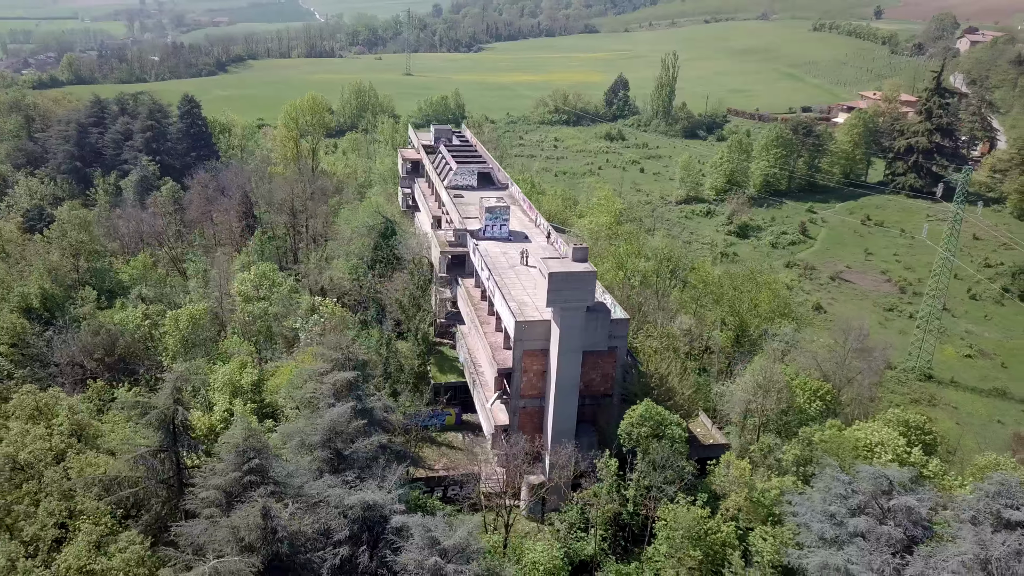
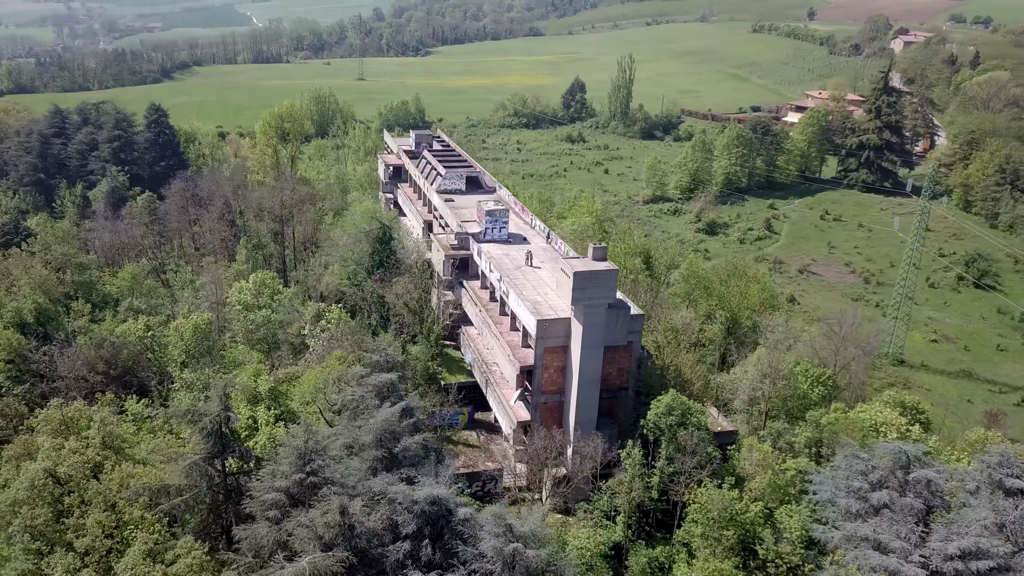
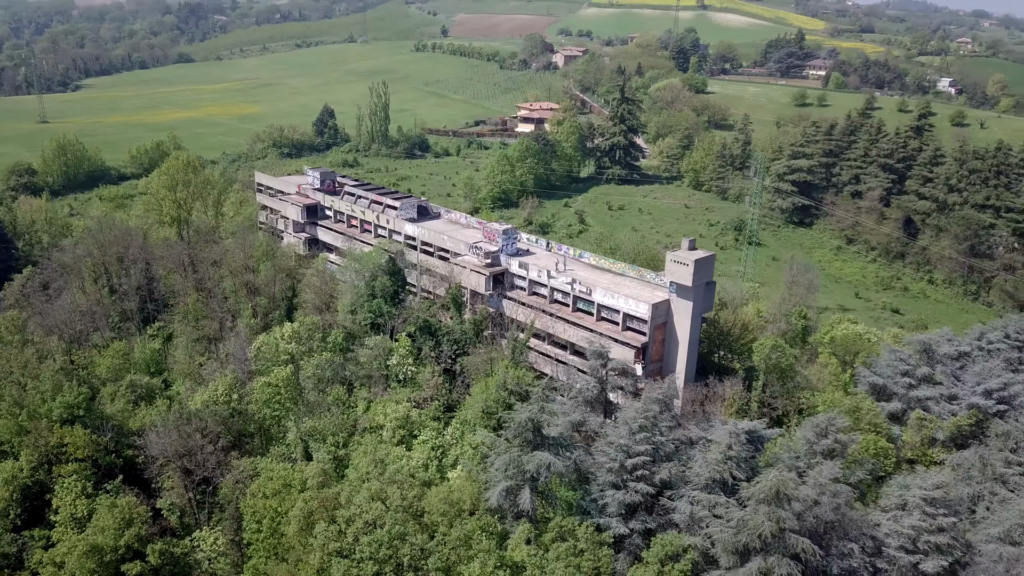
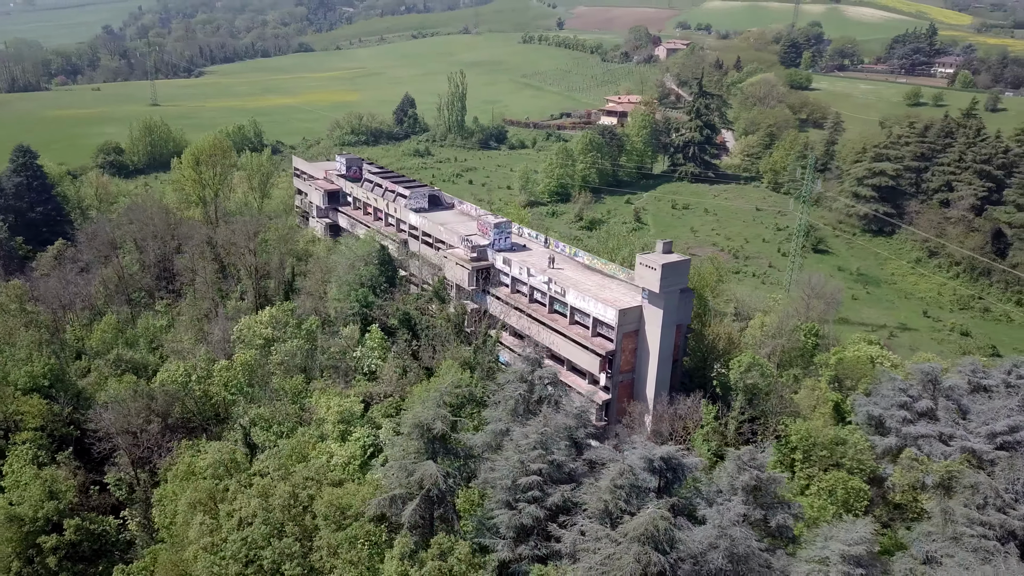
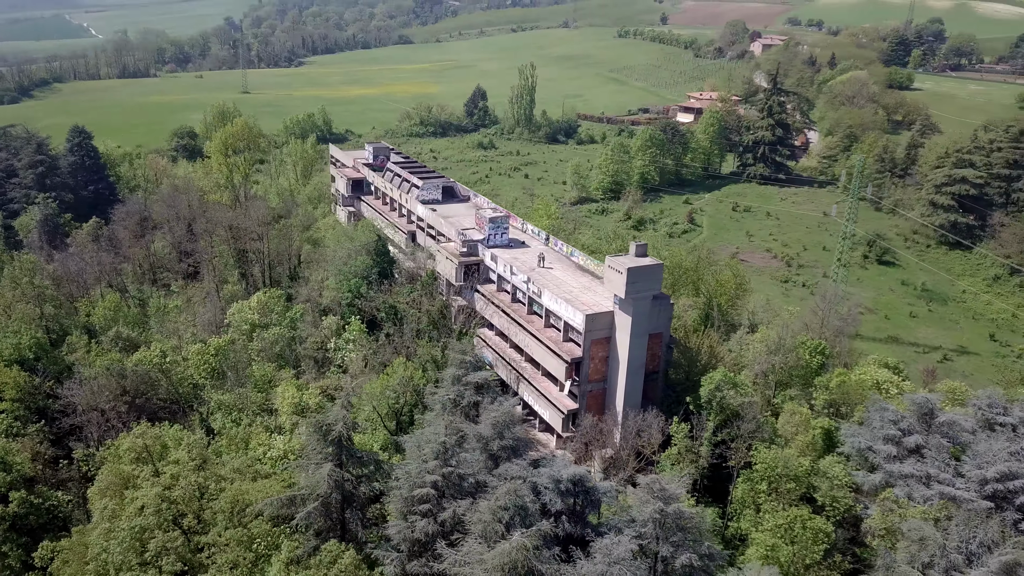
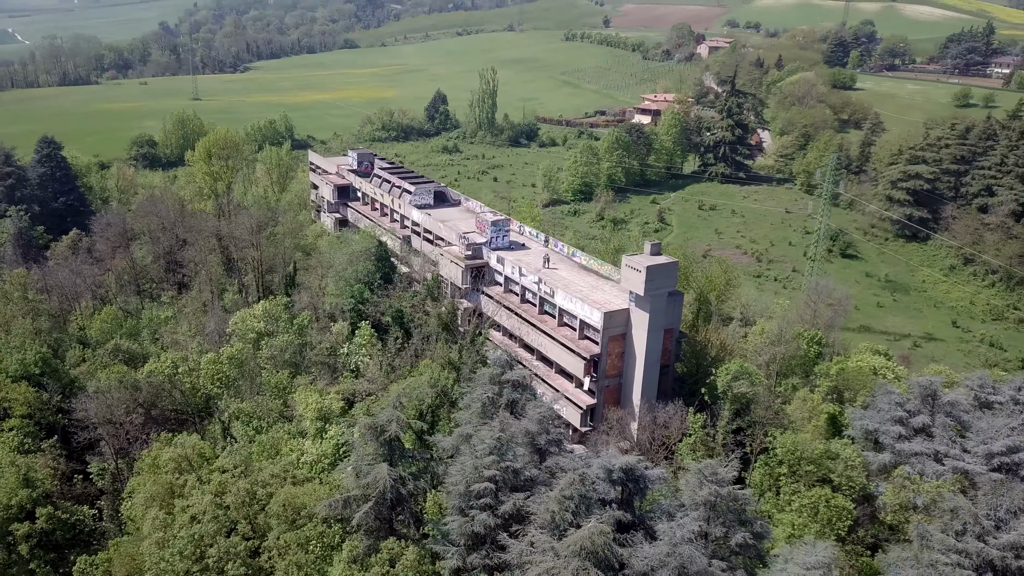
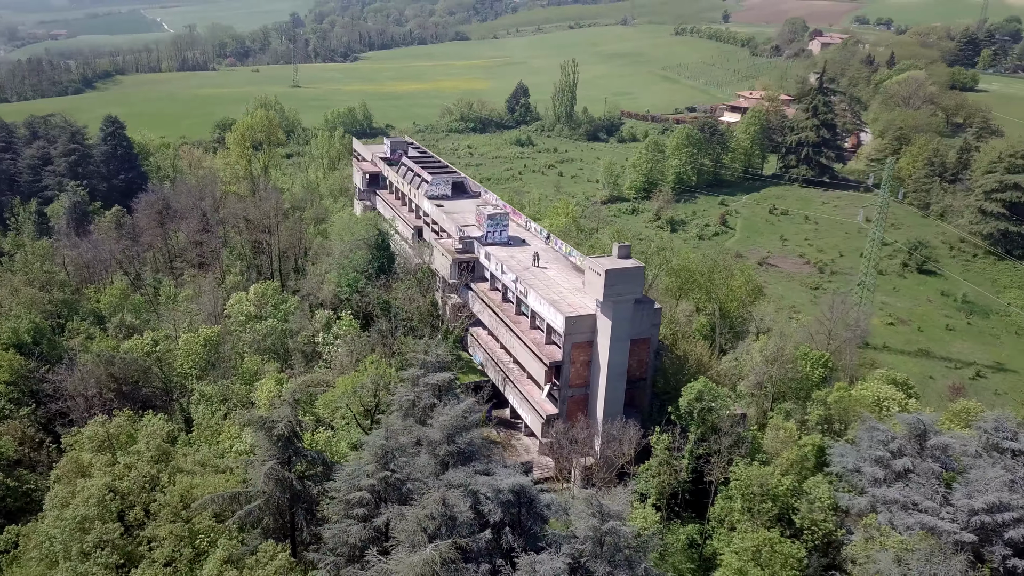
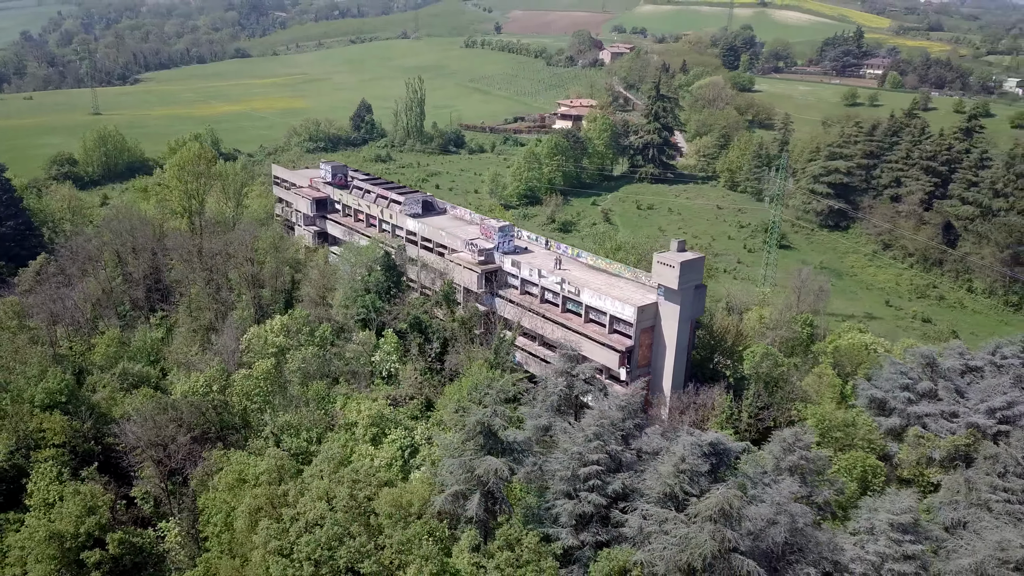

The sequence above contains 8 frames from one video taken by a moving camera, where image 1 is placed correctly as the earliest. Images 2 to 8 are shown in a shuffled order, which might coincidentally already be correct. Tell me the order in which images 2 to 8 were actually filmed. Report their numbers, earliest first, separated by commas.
2, 7, 5, 6, 4, 8, 3
